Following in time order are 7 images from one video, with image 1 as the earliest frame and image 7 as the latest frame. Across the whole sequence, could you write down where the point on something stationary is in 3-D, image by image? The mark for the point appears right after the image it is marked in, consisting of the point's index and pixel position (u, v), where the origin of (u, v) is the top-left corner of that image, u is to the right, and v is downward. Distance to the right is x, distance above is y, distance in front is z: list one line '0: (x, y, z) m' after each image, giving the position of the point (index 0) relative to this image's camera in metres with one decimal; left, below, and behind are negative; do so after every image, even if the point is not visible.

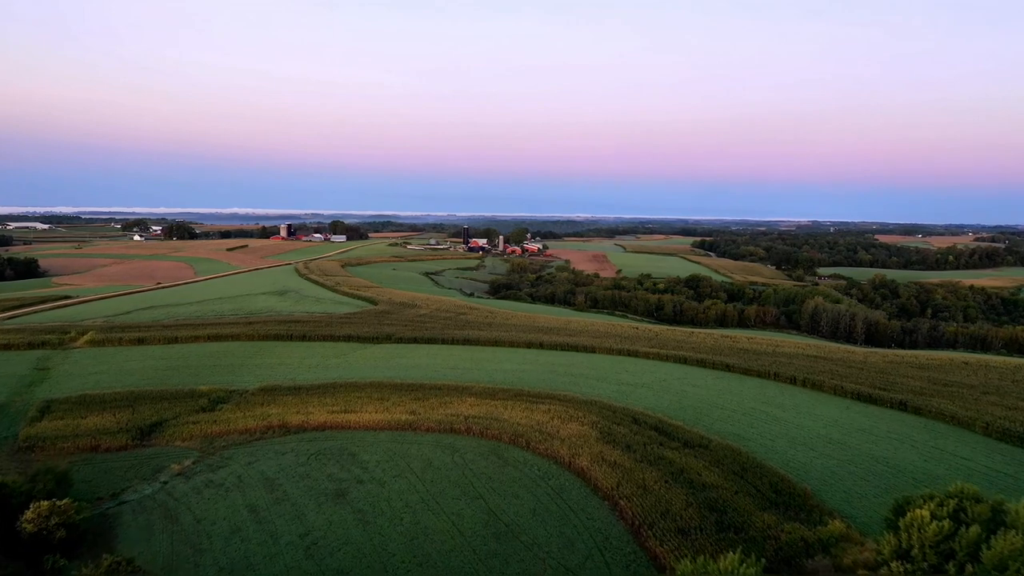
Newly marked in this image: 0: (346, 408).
0: (-4.1, -3.0, +13.7) m
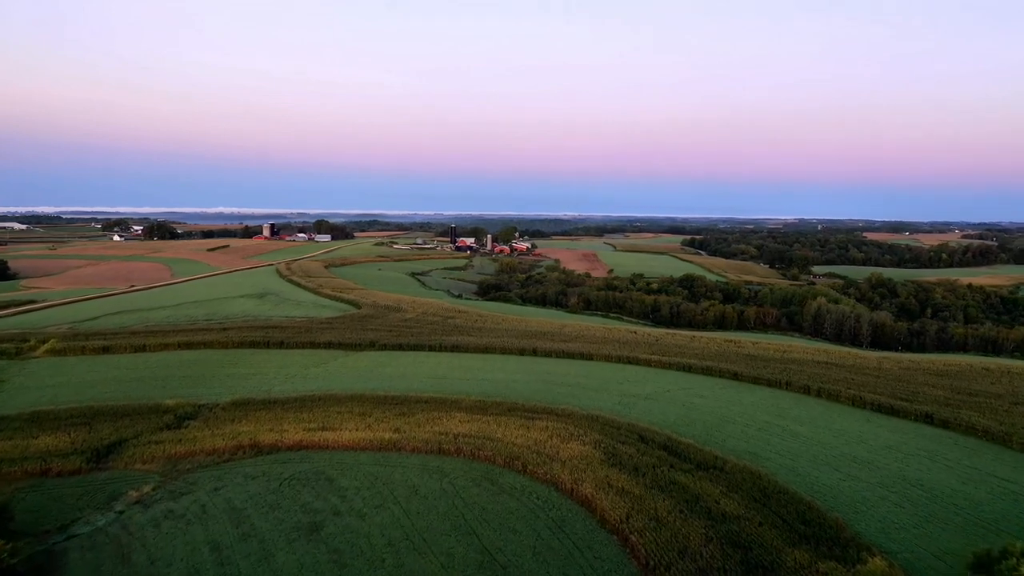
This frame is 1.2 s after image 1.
0: (-4.3, -3.1, +12.5) m
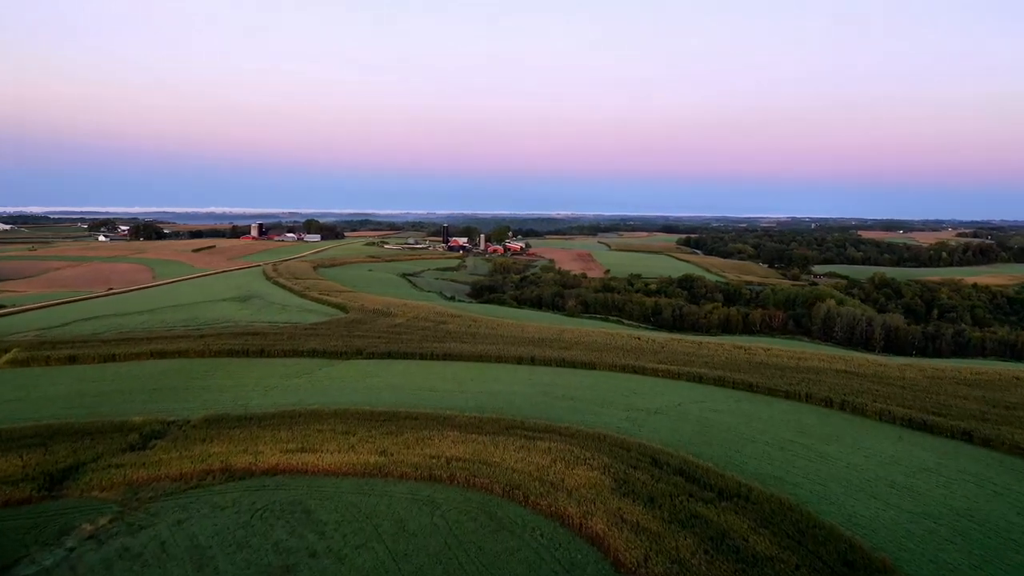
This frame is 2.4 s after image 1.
0: (-4.3, -3.3, +11.3) m
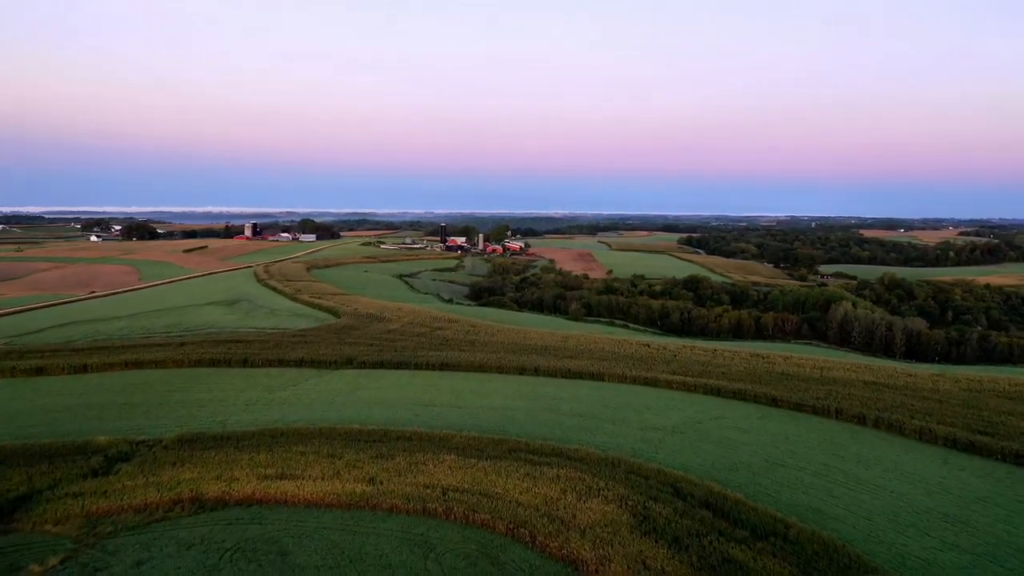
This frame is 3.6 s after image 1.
0: (-4.3, -3.4, +10.2) m
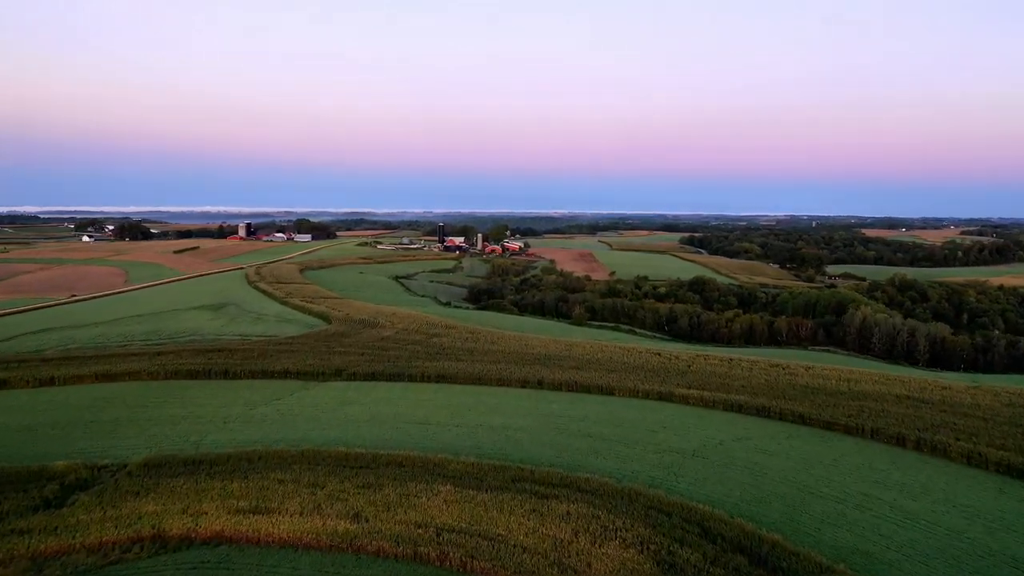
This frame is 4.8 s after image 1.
0: (-4.2, -3.6, +9.0) m
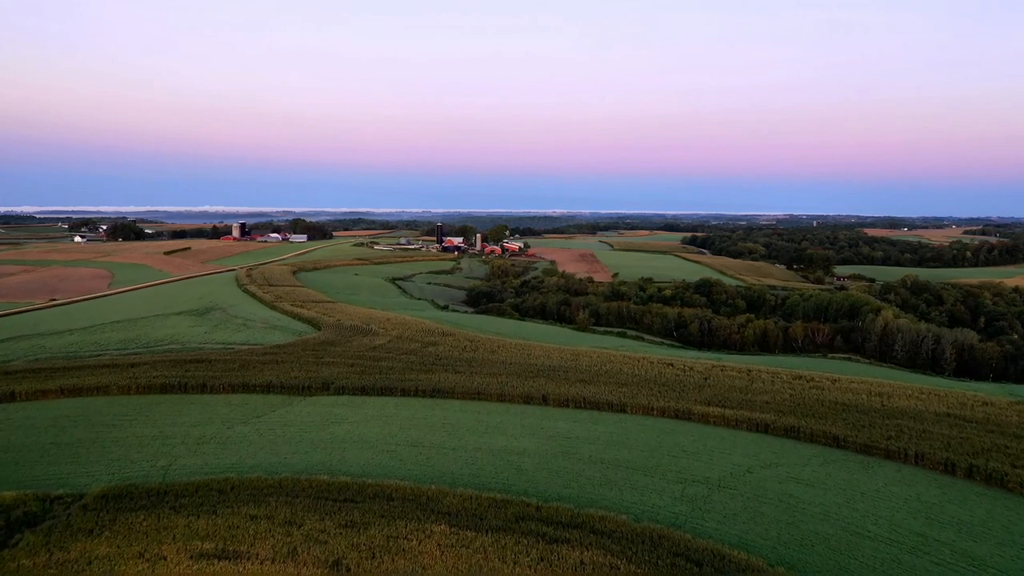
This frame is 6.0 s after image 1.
0: (-4.1, -3.7, +7.9) m
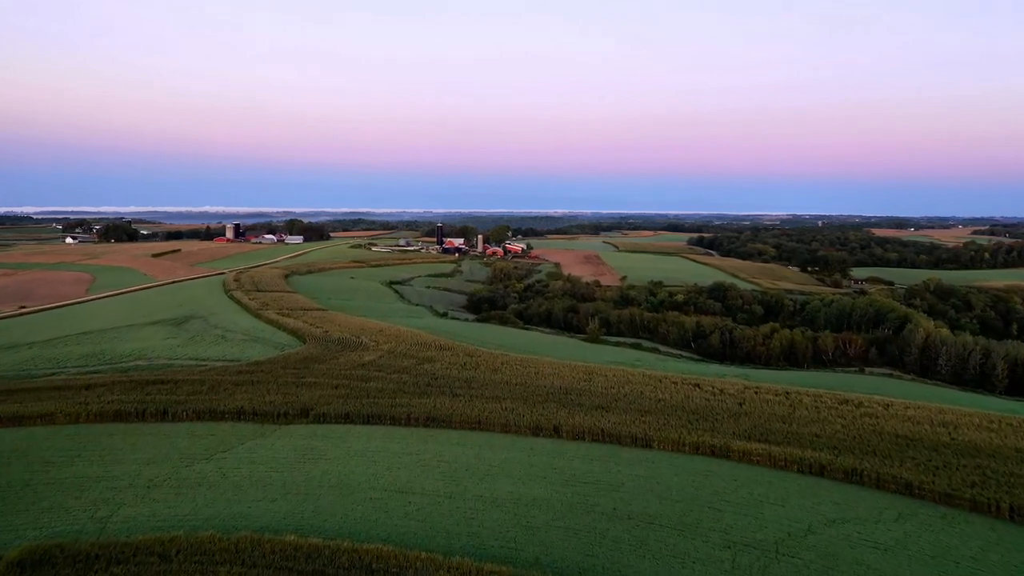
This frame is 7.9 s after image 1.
0: (-4.0, -4.0, +6.2) m
